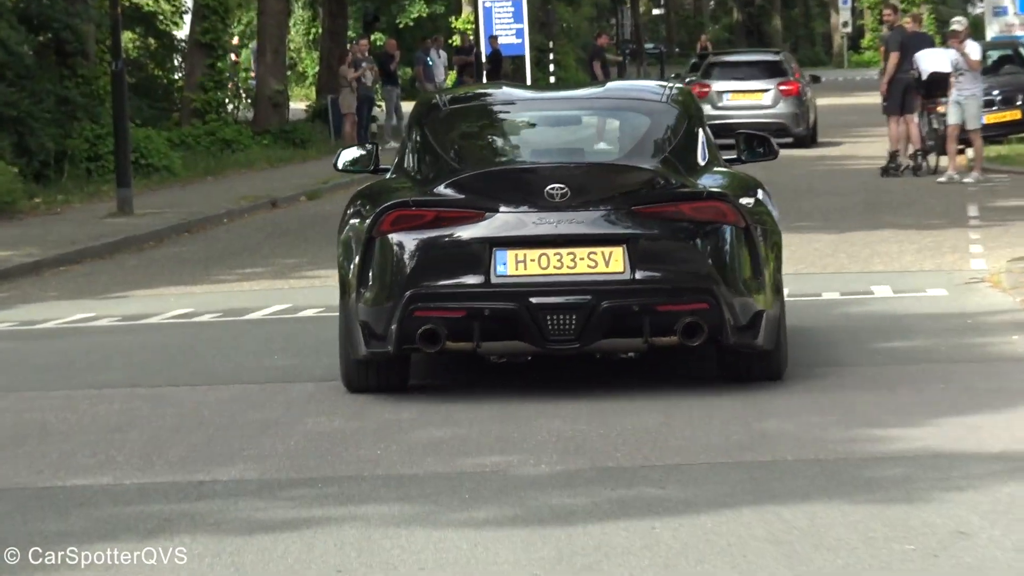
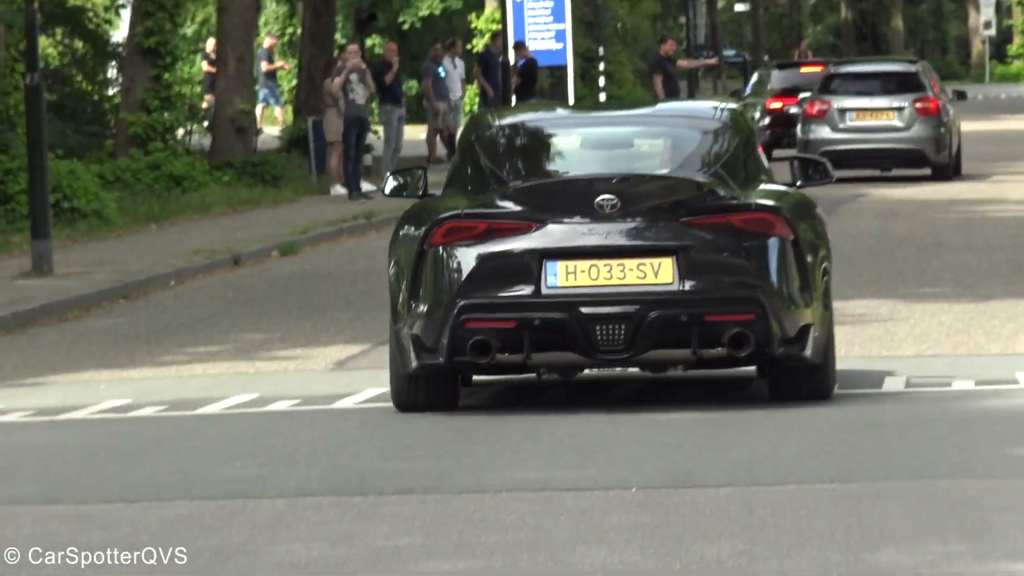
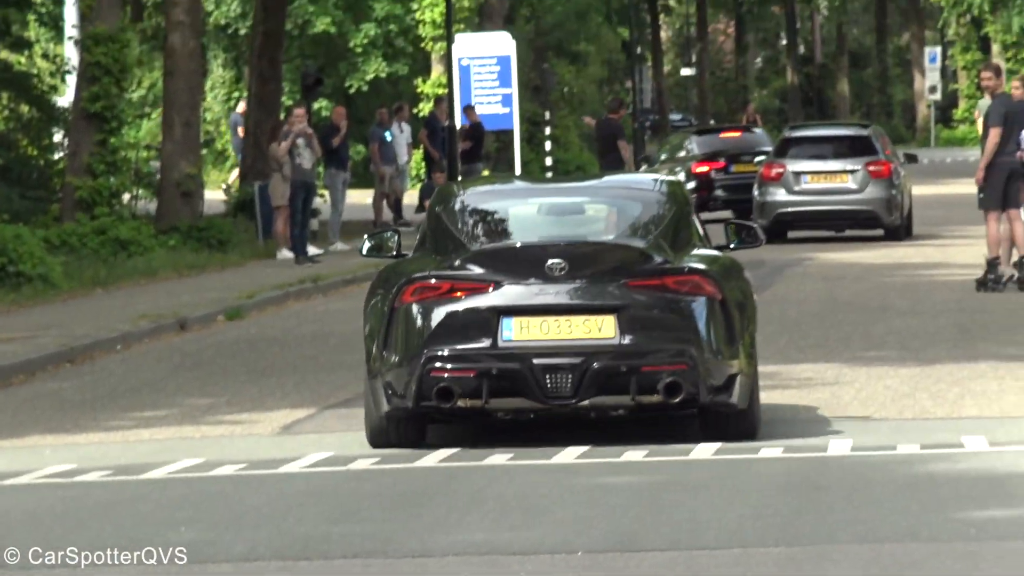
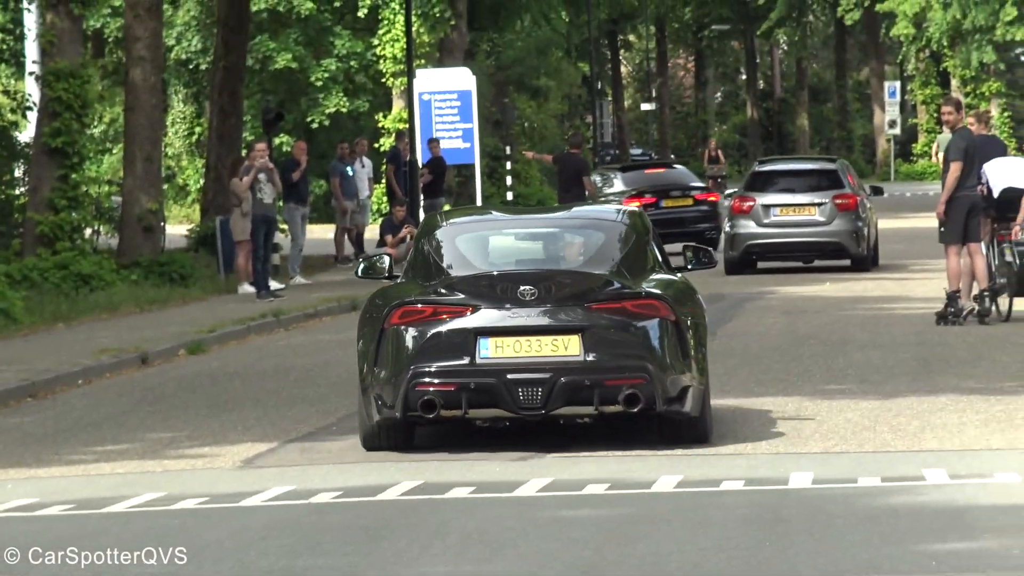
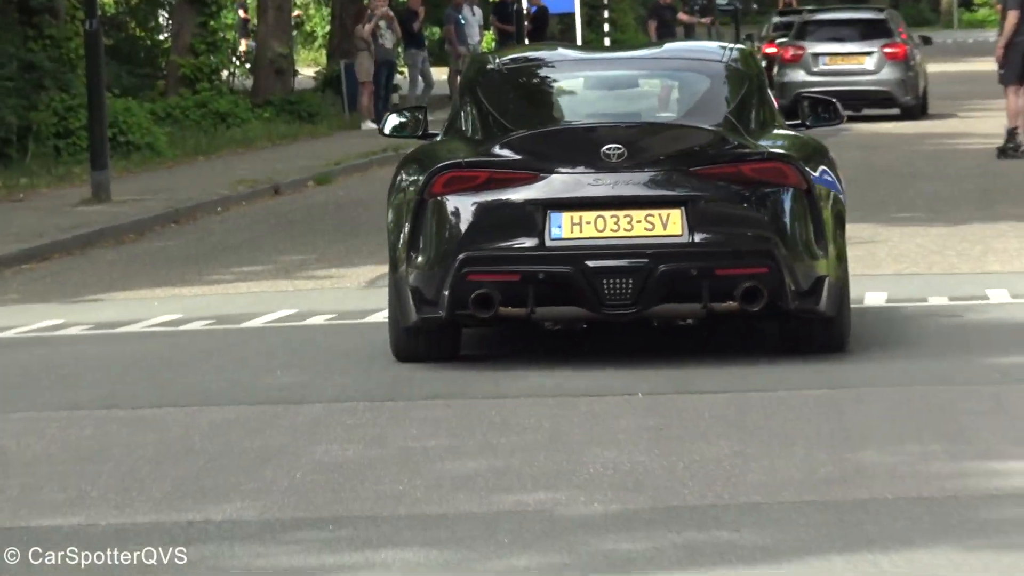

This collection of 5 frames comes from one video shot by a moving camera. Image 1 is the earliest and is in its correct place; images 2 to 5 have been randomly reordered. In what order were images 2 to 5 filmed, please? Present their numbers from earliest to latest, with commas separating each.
5, 2, 3, 4
